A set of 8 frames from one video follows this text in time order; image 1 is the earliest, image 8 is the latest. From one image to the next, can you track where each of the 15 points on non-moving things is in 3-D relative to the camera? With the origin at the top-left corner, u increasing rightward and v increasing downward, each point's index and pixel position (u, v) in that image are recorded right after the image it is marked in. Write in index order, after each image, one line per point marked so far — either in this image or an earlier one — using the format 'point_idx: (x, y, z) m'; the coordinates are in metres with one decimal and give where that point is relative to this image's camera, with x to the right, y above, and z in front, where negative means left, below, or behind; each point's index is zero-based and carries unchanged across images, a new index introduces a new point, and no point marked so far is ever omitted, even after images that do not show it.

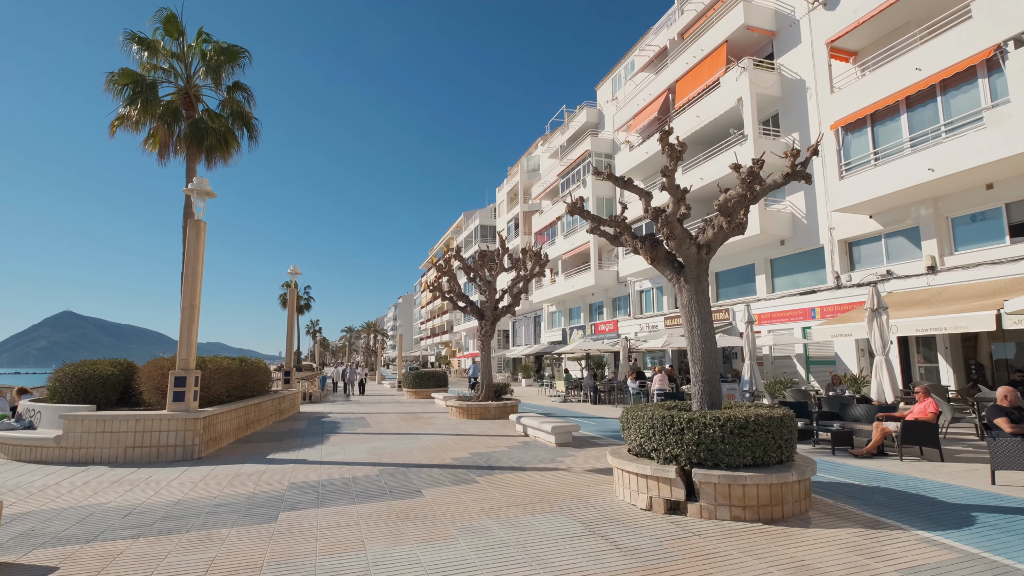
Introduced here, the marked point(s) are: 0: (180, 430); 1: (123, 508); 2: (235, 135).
0: (-5.8, -2.5, +9.2) m
1: (-4.4, -2.5, +6.0) m
2: (-8.2, +4.6, +15.7) m
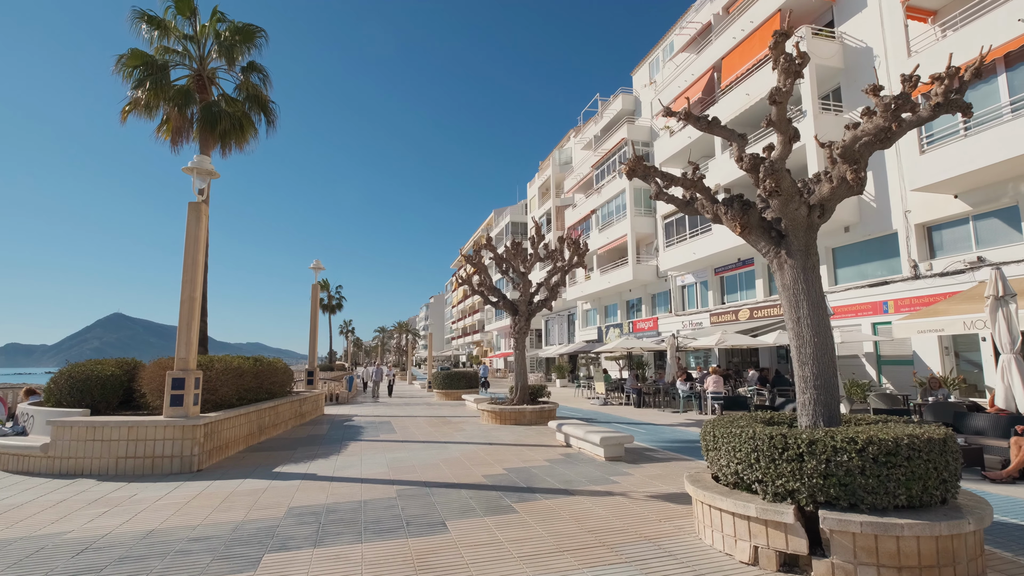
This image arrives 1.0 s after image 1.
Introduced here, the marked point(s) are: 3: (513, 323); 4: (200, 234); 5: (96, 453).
0: (-5.1, -2.3, +8.1) m
1: (-4.0, -2.4, +4.9) m
2: (-7.3, +4.7, +14.7) m
3: (0.0, -0.9, +14.1) m
4: (-5.2, +0.9, +8.9) m
5: (-6.3, -2.5, +7.9) m
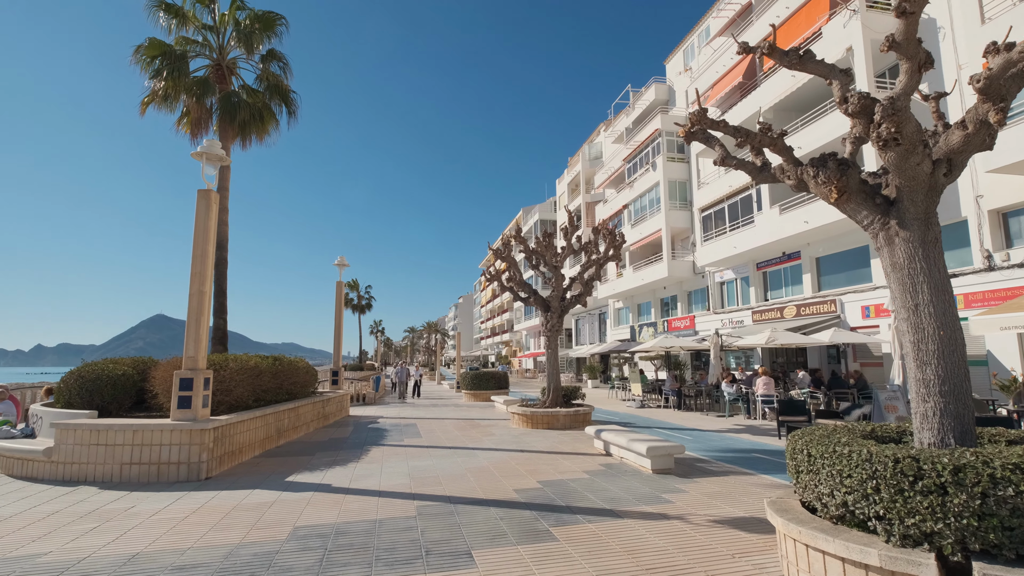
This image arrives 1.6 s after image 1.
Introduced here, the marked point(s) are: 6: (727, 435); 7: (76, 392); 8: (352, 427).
0: (-4.7, -2.2, +7.5) m
1: (-3.7, -2.3, +4.2) m
2: (-6.5, +4.8, +14.3) m
3: (+0.8, -0.8, +13.2) m
4: (-4.7, +1.0, +8.3) m
5: (-5.8, -2.4, +7.4) m
6: (+4.4, -3.0, +10.7) m
7: (-7.2, -1.7, +8.8) m
8: (-4.2, -3.7, +14.0) m
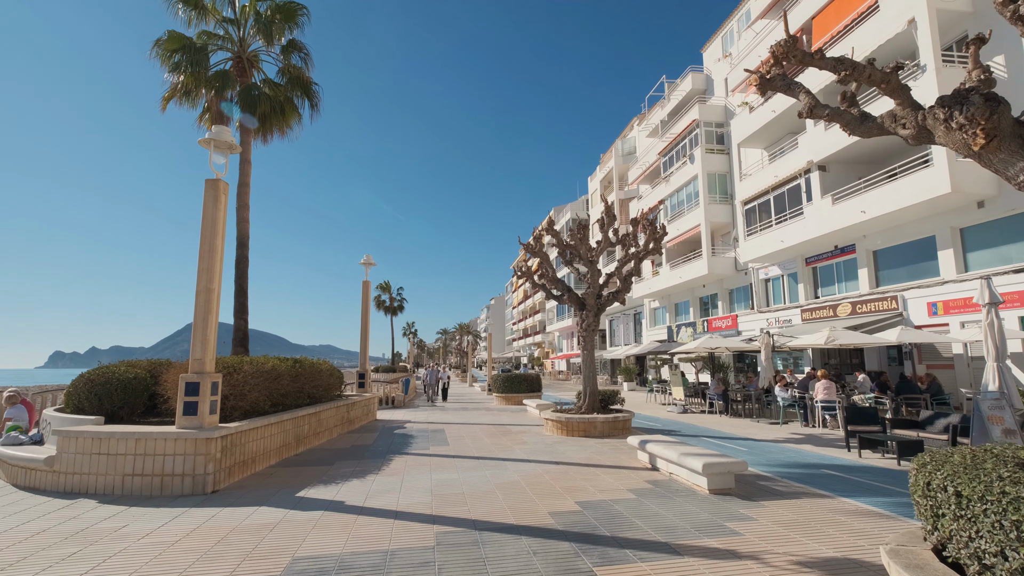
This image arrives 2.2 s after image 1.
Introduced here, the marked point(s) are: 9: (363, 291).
0: (-4.2, -2.2, +6.9) m
1: (-3.5, -2.2, +3.6) m
2: (-5.7, +4.8, +13.8) m
3: (+1.6, -0.7, +12.3) m
4: (-4.3, +1.1, +7.7) m
5: (-5.3, -2.4, +6.9) m
6: (+5.0, -2.9, +9.6) m
7: (-6.7, -1.7, +8.3) m
8: (-3.4, -3.7, +13.3) m
9: (-4.8, -0.1, +17.0) m
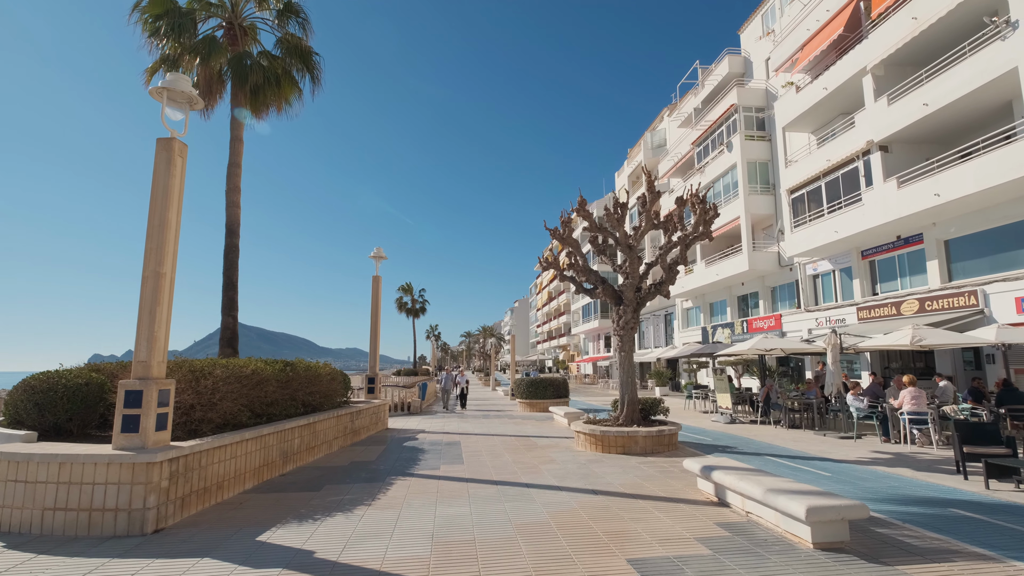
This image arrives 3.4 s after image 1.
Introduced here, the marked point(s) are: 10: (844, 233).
0: (-4.0, -2.0, +5.4) m
1: (-3.3, -2.0, +2.0) m
2: (-5.2, +4.9, +12.4) m
3: (+2.1, -0.5, +10.5) m
4: (-4.0, +1.2, +6.2) m
5: (-5.1, -2.2, +5.4) m
6: (+5.4, -2.7, +7.7) m
7: (-6.4, -1.6, +6.9) m
8: (-2.8, -3.5, +11.8) m
9: (-4.1, 0.0, +15.6) m
10: (+12.2, +2.0, +19.4) m
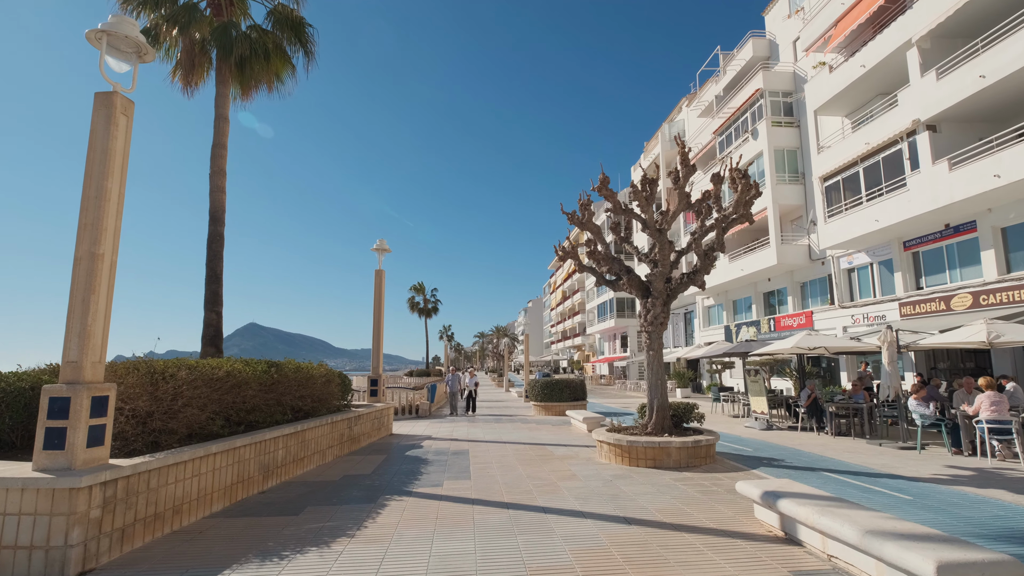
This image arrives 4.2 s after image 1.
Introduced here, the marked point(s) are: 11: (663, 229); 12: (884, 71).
0: (-3.8, -1.8, +4.3) m
1: (-3.3, -1.8, +0.9) m
2: (-4.9, +5.1, +11.3) m
3: (+2.3, -0.4, +9.3) m
4: (-3.9, +1.4, +5.1) m
5: (-5.0, -2.0, +4.4) m
6: (+5.5, -2.5, +6.4) m
7: (-6.3, -1.4, +5.9) m
8: (-2.6, -3.4, +10.7) m
9: (-3.7, +0.2, +14.5) m
10: (+12.6, +2.2, +17.9) m
11: (+2.6, +1.0, +8.9) m
12: (+13.1, +7.6, +18.6) m
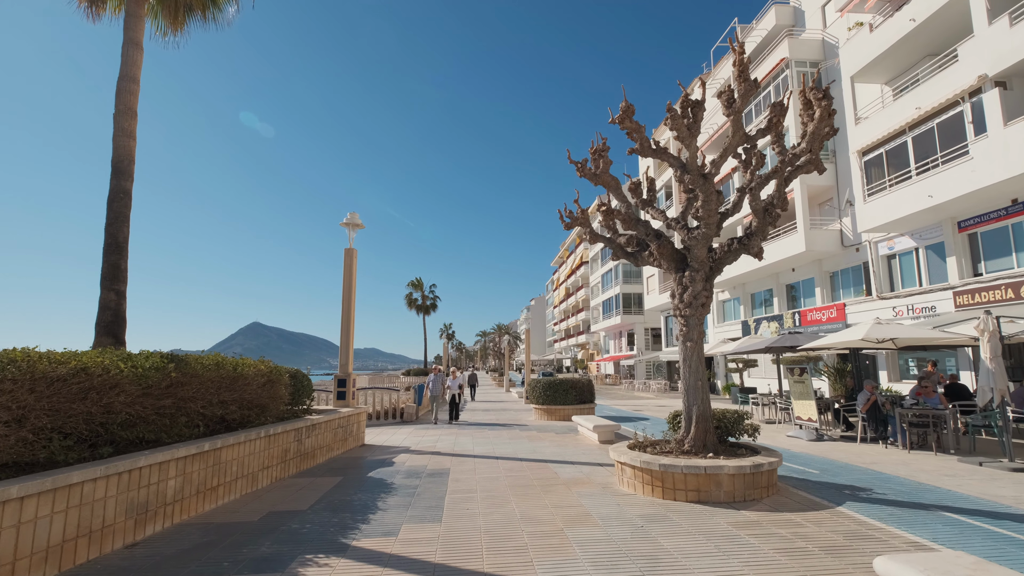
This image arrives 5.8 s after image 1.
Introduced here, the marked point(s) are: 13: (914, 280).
0: (-4.0, -1.4, +2.0) m
1: (-3.5, -1.4, -1.4) m
2: (-5.0, +5.5, +9.0) m
3: (+2.2, 0.0, +6.9) m
4: (-4.0, +1.8, +2.8) m
5: (-5.1, -1.6, +2.1) m
6: (+5.4, -2.1, +4.0) m
7: (-6.4, -1.0, +3.6) m
8: (-2.7, -3.0, +8.4) m
9: (-3.8, +0.6, +12.2) m
10: (+12.6, +2.7, +15.5) m
11: (+2.4, +1.4, +6.5) m
12: (+13.0, +8.0, +16.2) m
13: (+14.0, +0.3, +18.3) m
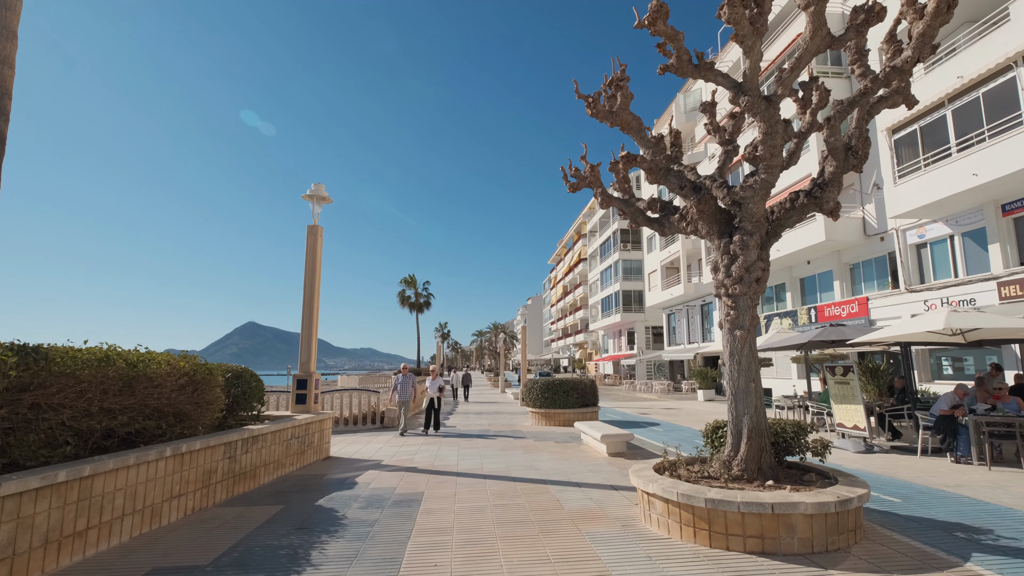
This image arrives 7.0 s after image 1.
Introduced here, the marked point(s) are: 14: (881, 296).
0: (-4.1, -1.1, +0.2) m
1: (-3.5, -1.1, -3.2) m
2: (-5.1, +5.8, +7.2) m
3: (+2.1, +0.3, +5.1) m
4: (-4.1, +2.1, +1.0) m
5: (-5.2, -1.3, +0.2) m
6: (+5.3, -1.8, +2.2) m
7: (-6.5, -0.7, +1.8) m
8: (-2.8, -2.7, +6.6) m
9: (-4.0, +0.9, +10.4) m
10: (+12.4, +2.9, +13.8) m
11: (+2.3, +1.7, +4.7) m
12: (+12.8, +8.3, +14.5) m
13: (+13.8, +0.6, +16.6) m
14: (+13.2, -0.2, +18.8) m
